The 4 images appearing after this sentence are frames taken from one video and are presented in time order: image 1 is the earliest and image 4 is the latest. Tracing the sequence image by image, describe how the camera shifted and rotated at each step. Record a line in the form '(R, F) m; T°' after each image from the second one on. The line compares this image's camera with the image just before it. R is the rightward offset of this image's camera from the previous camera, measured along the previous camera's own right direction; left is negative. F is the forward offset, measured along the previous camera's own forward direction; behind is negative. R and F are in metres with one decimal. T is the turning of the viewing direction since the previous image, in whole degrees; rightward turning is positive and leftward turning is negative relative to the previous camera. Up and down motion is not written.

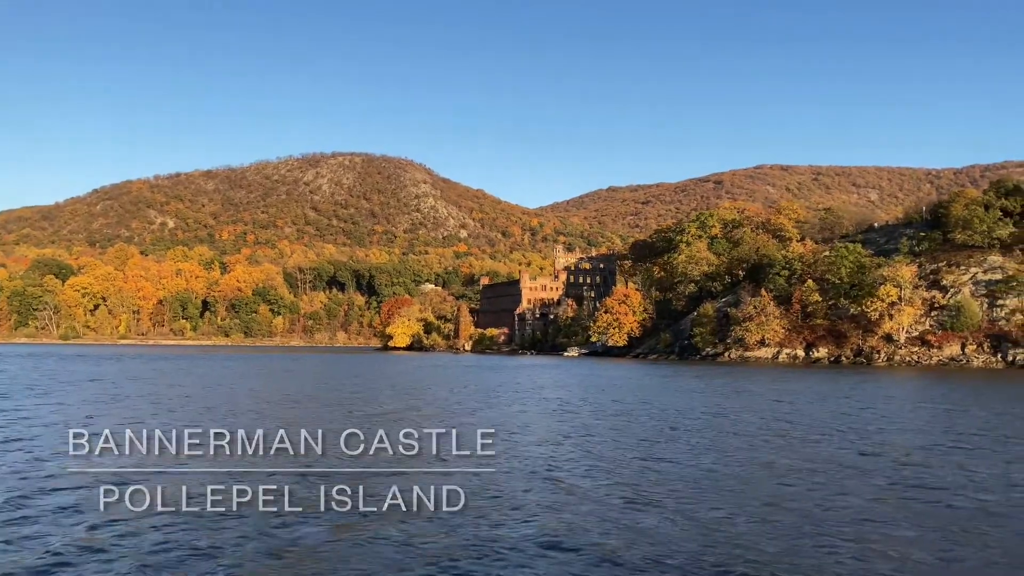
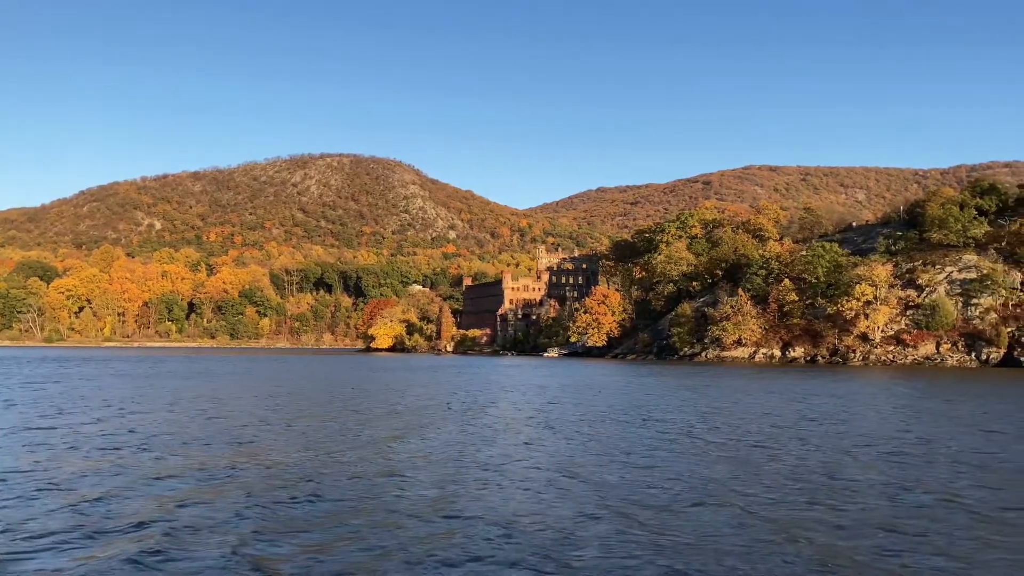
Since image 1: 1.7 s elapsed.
(+2.5, +0.8) m; +1°
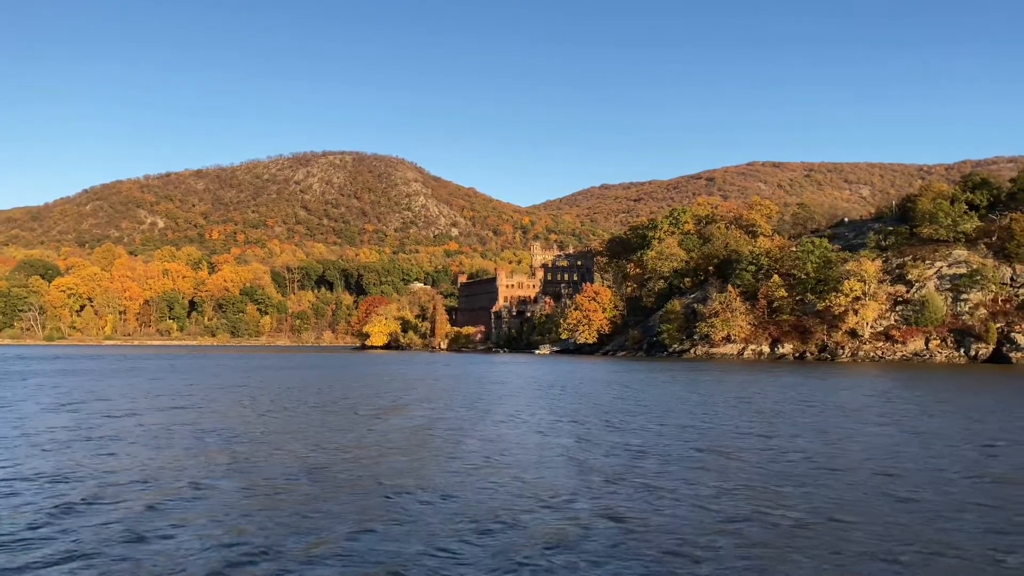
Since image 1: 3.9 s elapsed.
(+3.0, +0.9) m; 0°
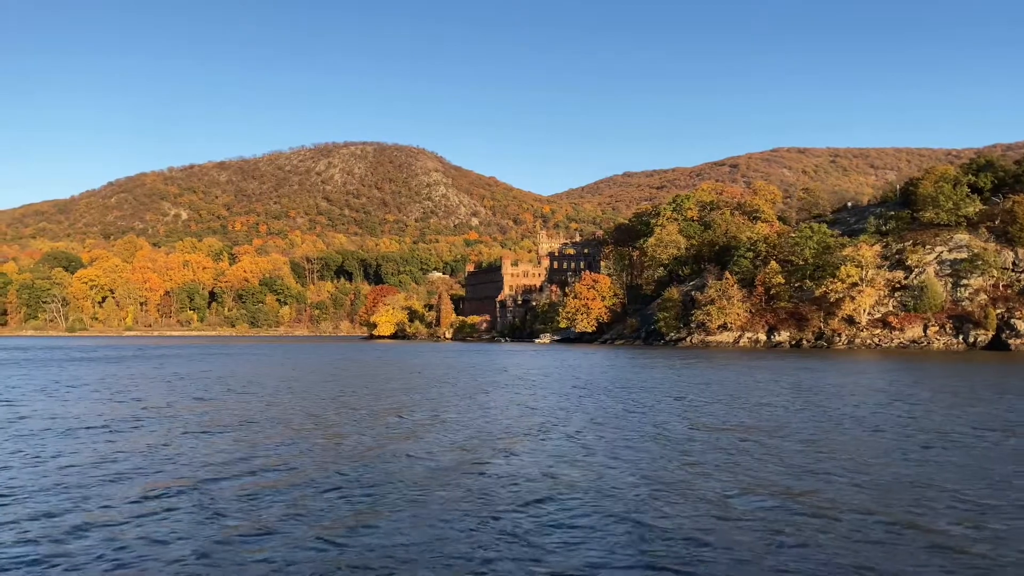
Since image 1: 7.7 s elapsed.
(+5.3, +1.3) m; -2°
